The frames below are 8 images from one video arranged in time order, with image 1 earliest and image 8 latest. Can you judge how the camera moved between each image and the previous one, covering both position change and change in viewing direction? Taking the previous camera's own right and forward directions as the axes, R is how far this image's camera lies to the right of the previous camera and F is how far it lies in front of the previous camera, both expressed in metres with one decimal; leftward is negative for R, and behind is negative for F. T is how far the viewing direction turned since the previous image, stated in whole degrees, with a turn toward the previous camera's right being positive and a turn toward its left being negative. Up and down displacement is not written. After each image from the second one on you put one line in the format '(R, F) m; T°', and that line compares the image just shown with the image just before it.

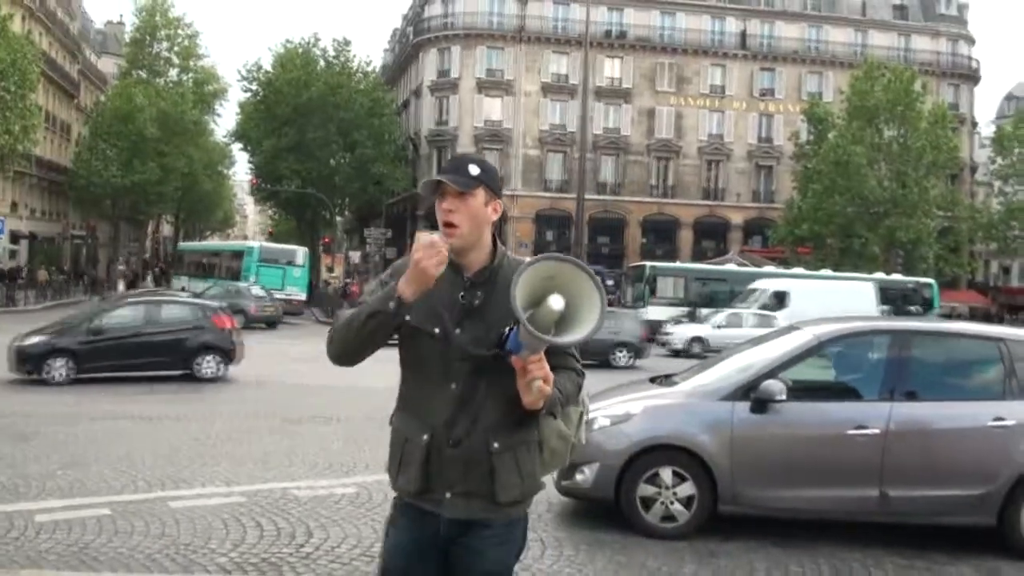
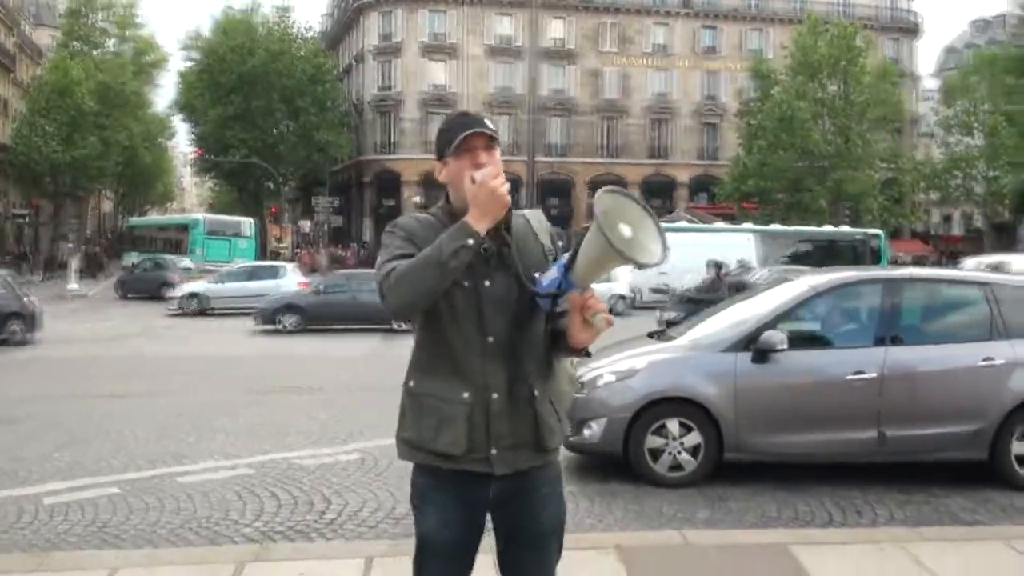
(-0.5, +0.1) m; +6°
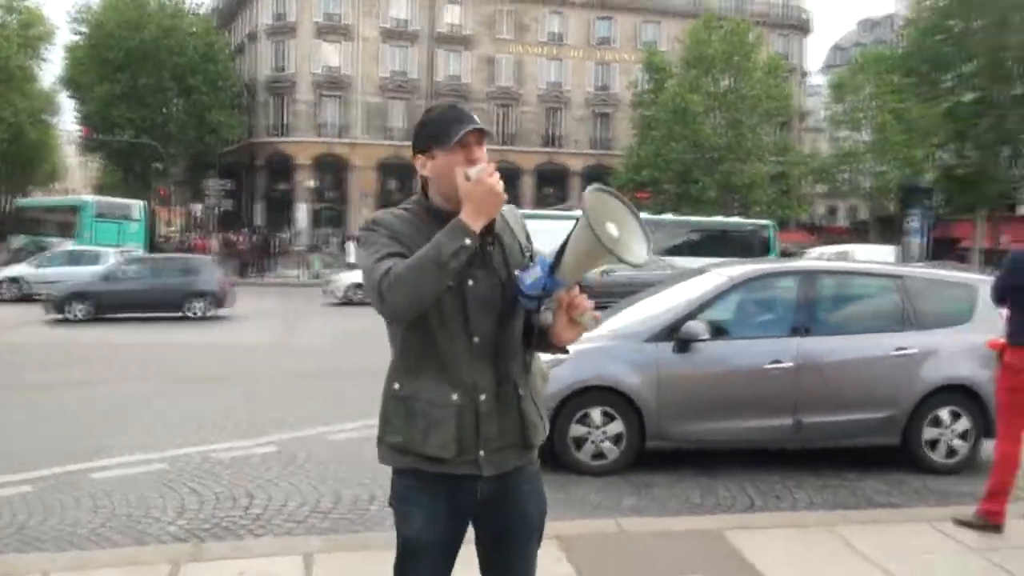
(-0.4, 0.0) m; +8°
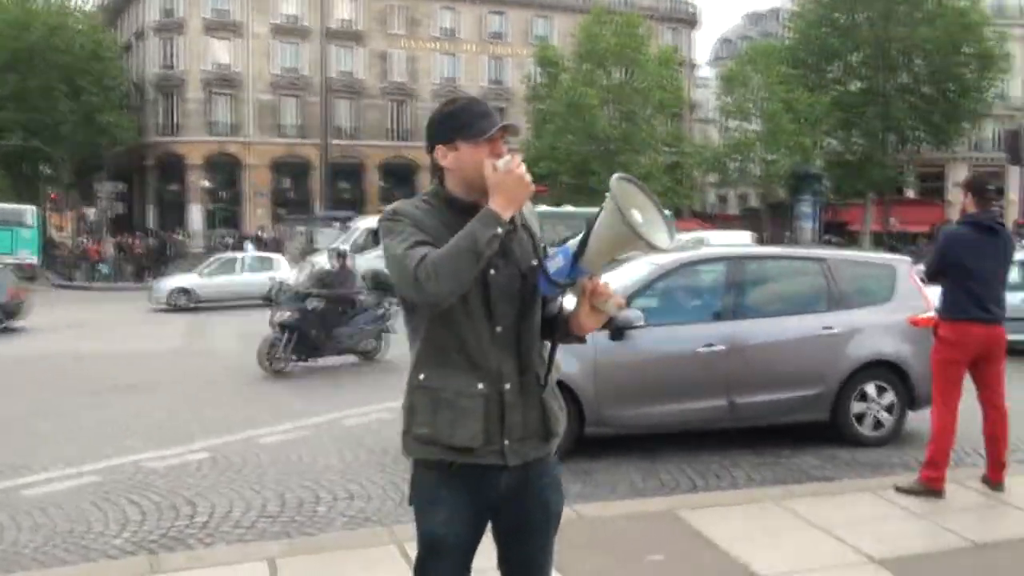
(-0.5, 0.0) m; +8°
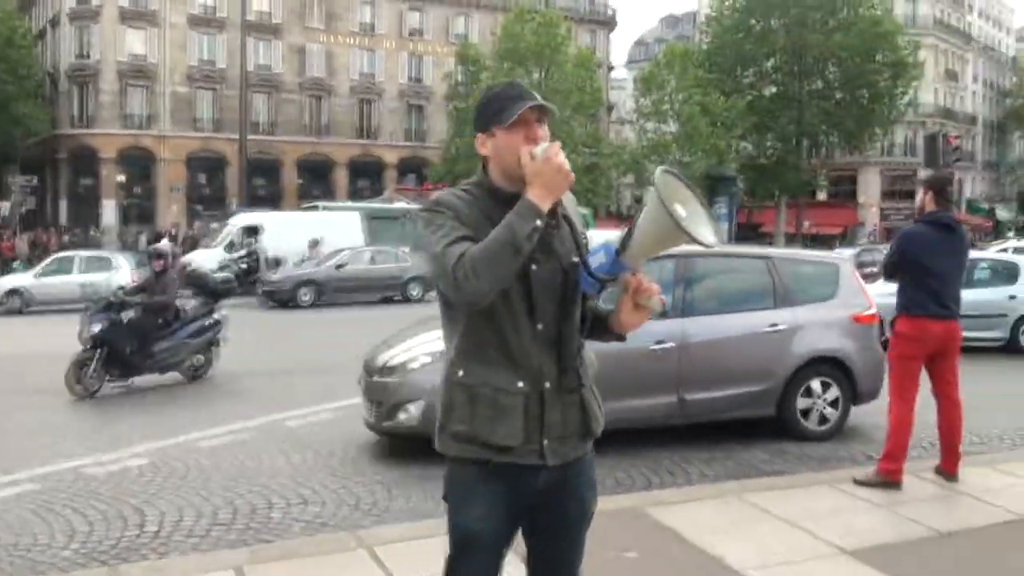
(-0.5, 0.0) m; +8°
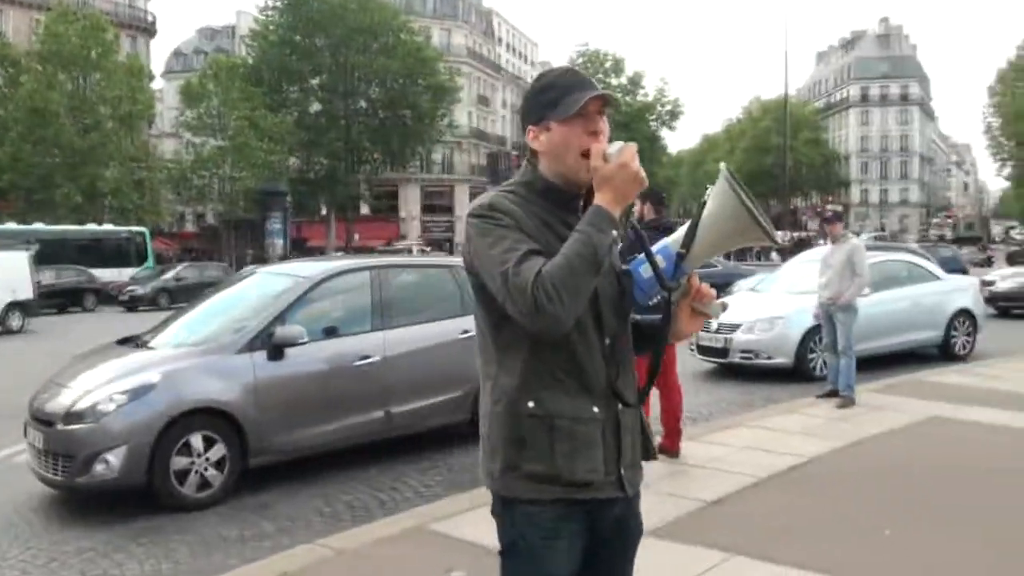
(-2.2, +0.8) m; +39°
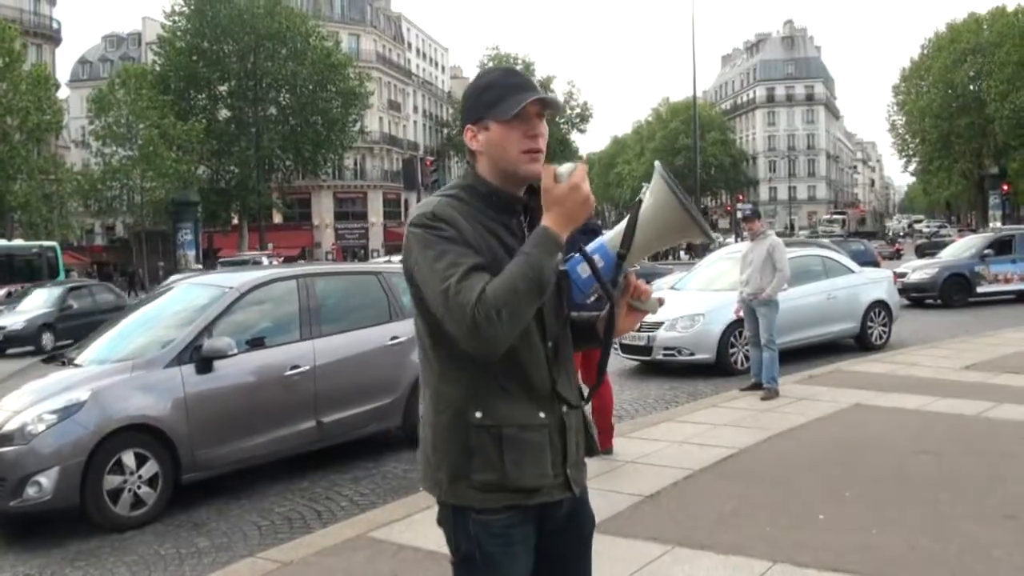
(-0.2, 0.0) m; +6°
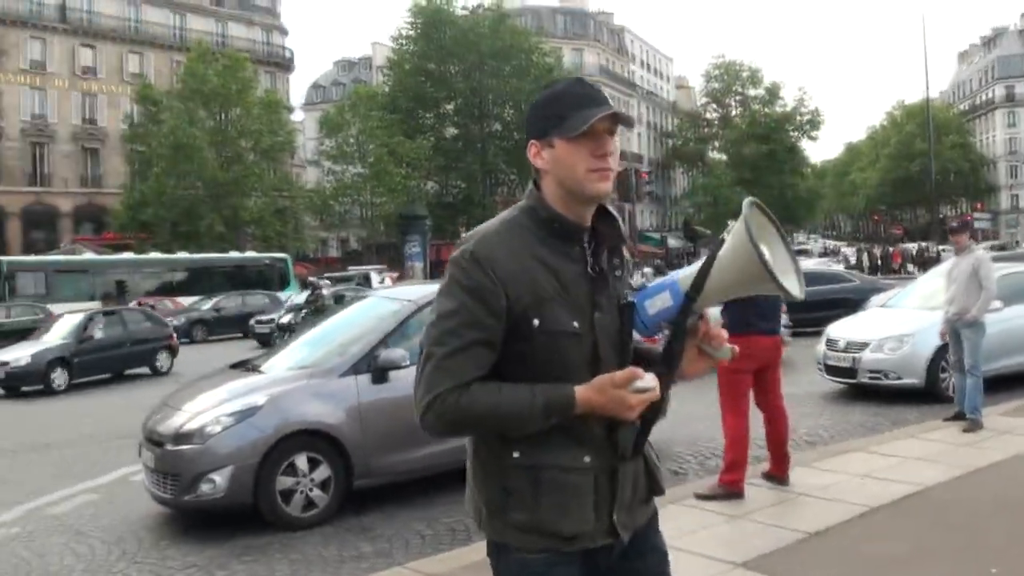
(+0.8, +0.2) m; -17°
